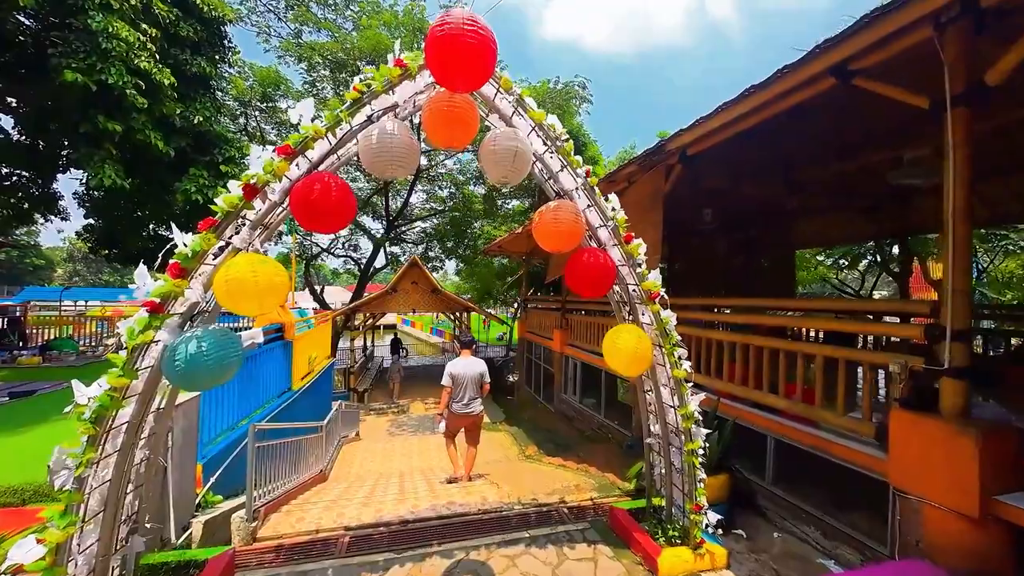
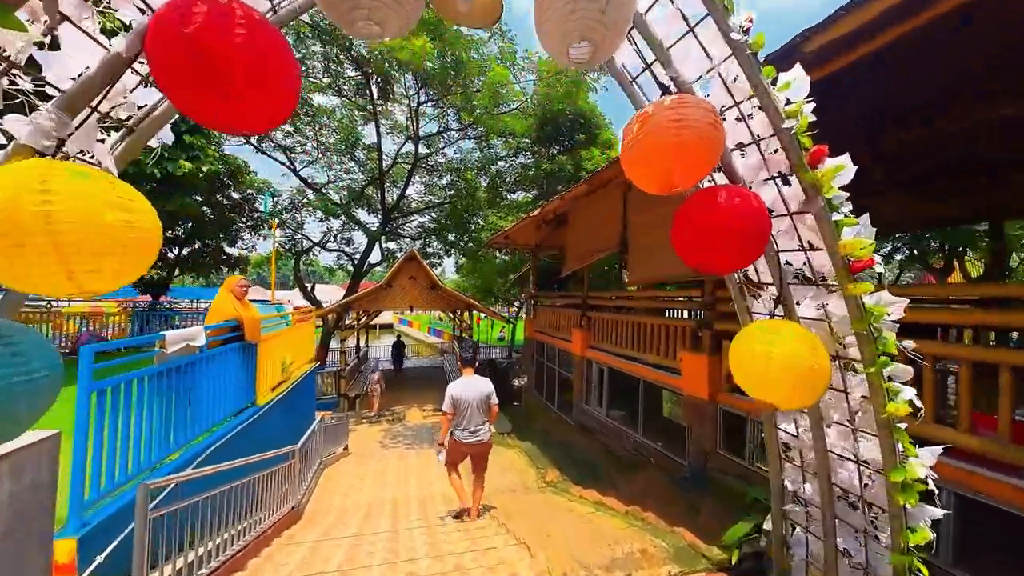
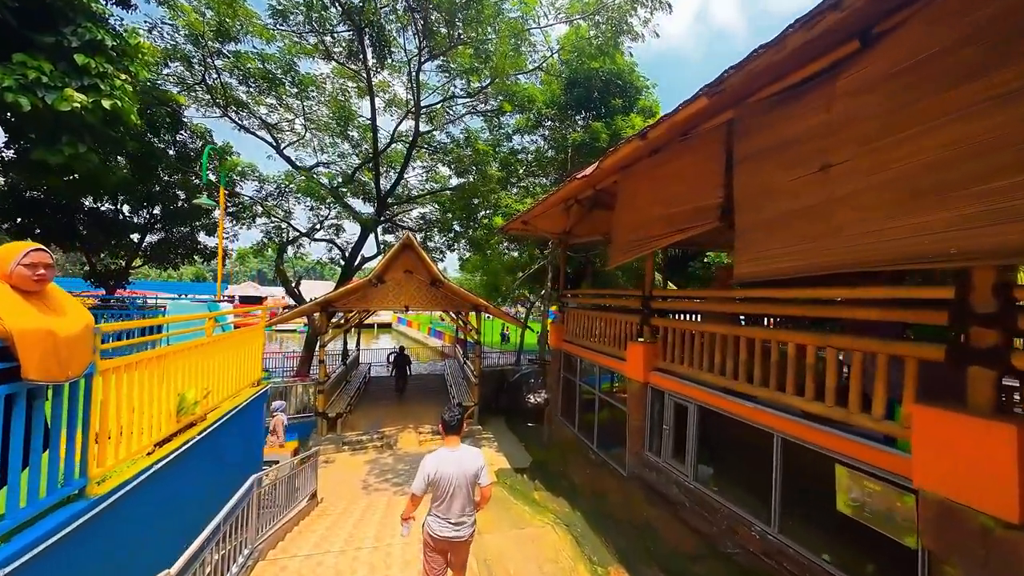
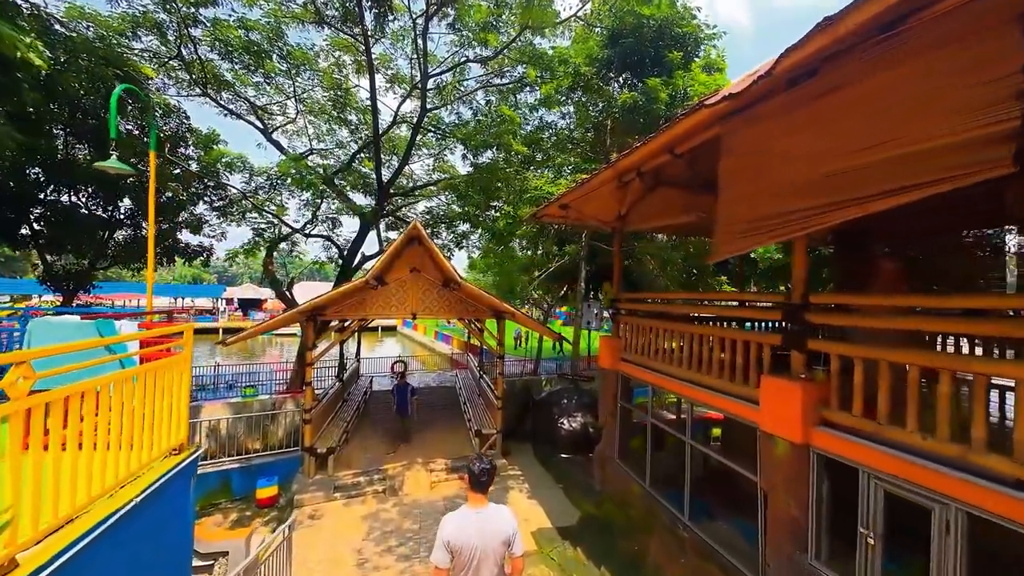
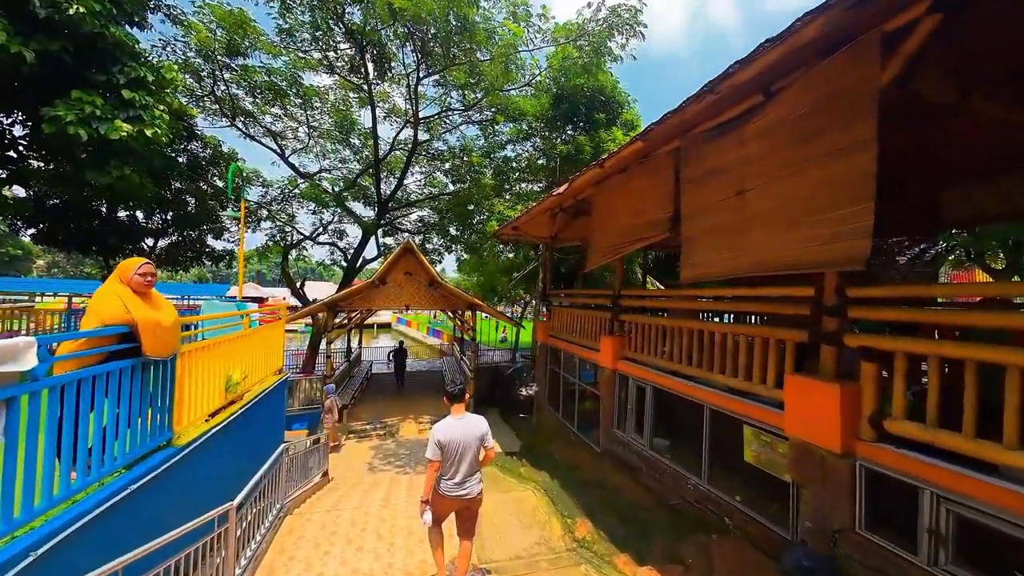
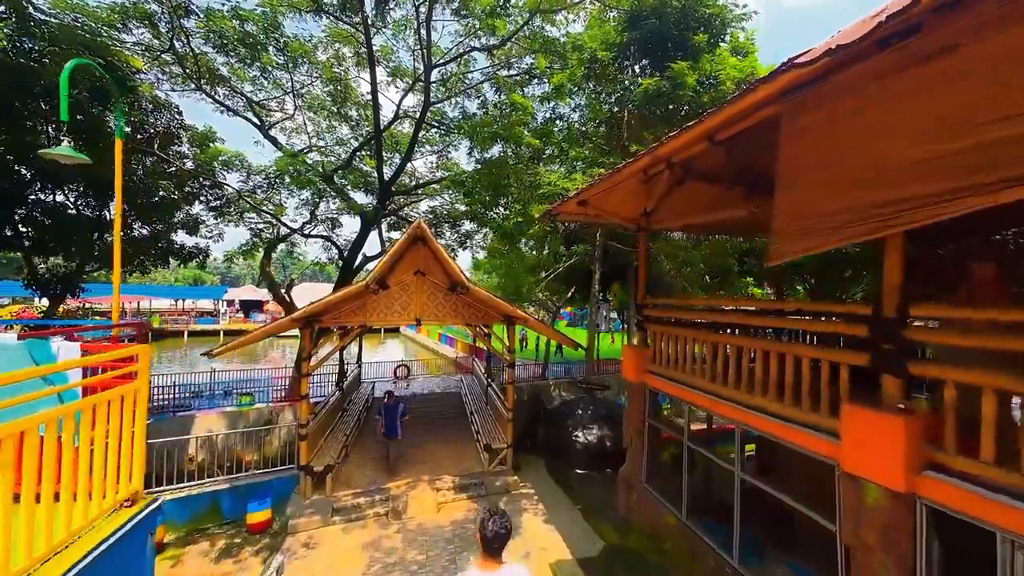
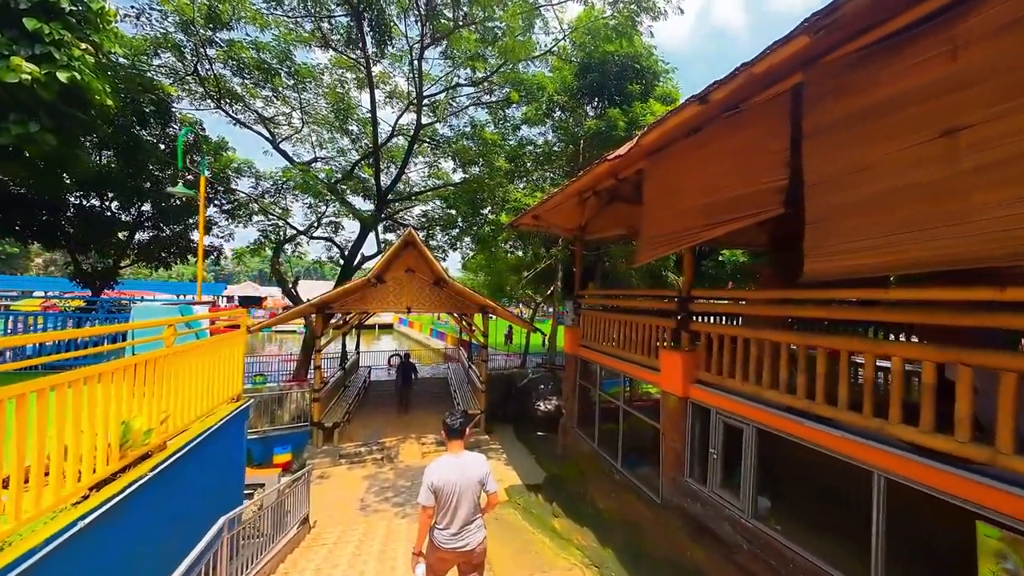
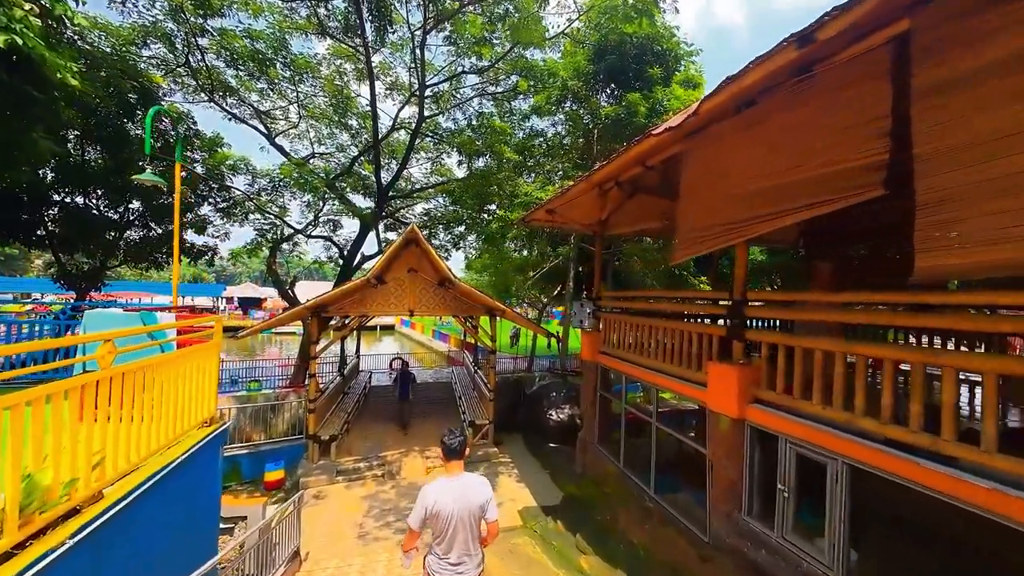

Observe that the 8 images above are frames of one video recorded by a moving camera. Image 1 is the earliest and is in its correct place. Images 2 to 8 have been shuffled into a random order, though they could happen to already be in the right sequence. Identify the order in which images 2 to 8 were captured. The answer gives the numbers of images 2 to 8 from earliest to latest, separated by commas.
2, 5, 3, 7, 8, 4, 6
